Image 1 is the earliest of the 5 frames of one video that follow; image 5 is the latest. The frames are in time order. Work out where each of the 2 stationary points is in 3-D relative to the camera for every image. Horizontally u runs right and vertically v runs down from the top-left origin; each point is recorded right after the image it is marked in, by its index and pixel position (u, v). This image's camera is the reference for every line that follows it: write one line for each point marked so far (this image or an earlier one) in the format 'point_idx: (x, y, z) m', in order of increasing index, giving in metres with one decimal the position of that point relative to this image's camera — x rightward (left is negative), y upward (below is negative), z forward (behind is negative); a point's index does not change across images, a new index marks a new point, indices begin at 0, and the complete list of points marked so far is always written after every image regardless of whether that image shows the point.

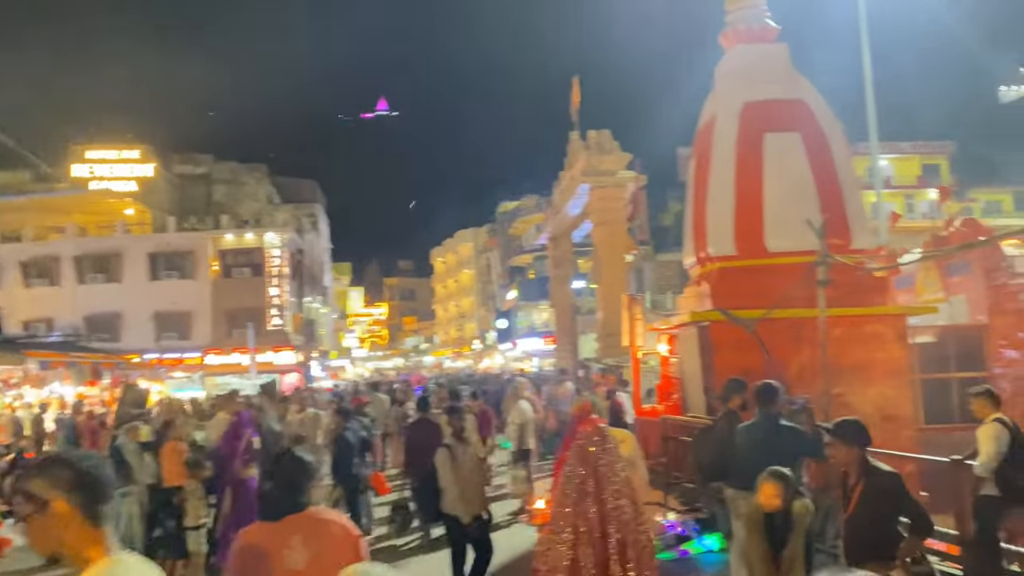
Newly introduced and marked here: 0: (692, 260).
0: (+2.4, +0.4, +10.8) m
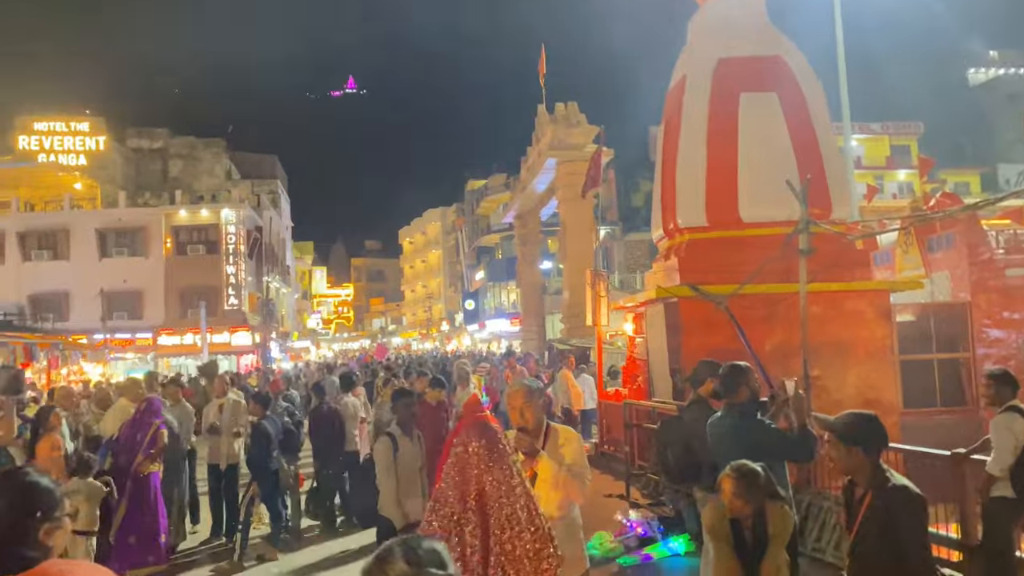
0: (+1.8, +0.7, +10.0) m
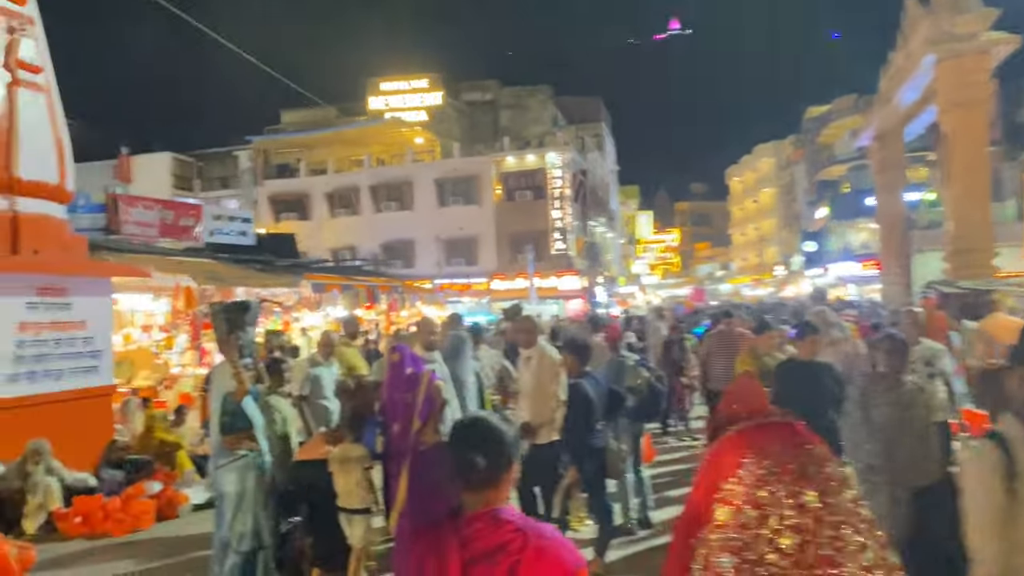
0: (+5.1, +1.4, +6.3) m
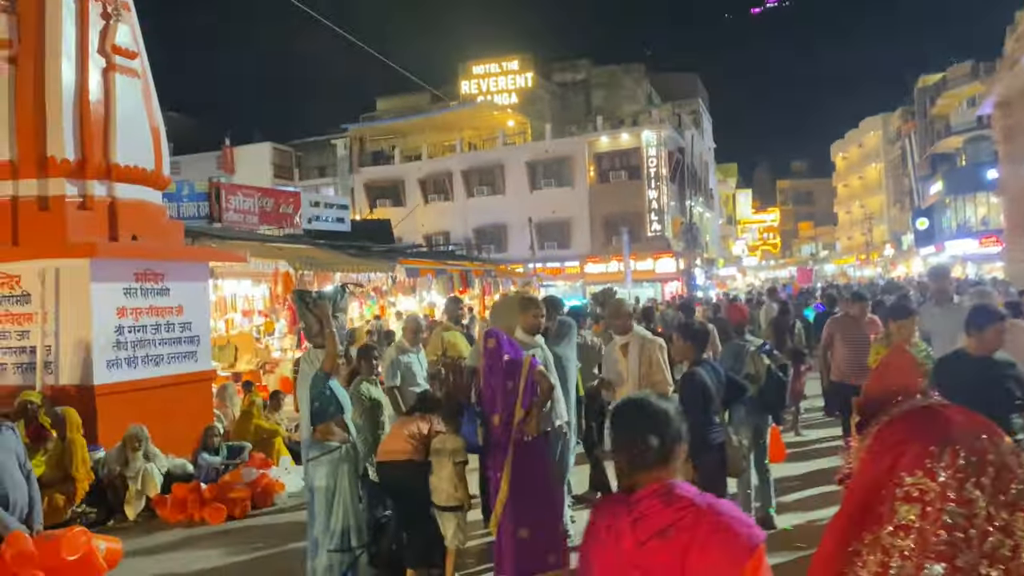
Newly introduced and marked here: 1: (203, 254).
0: (+5.8, +1.6, +5.3) m
1: (-3.4, +0.4, +9.3) m
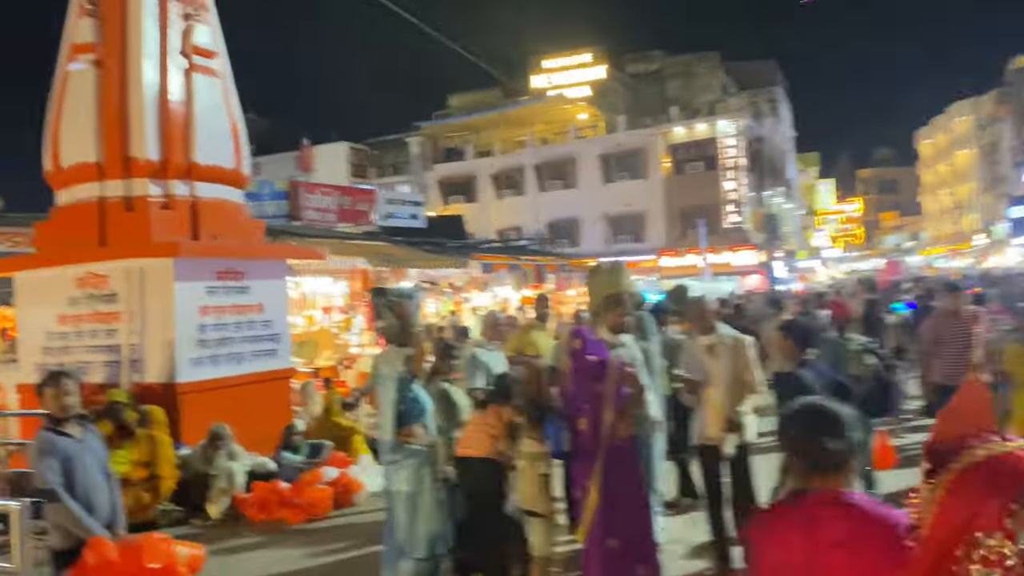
0: (+6.3, +1.7, +4.6) m
1: (-2.6, +0.4, +9.4) m
